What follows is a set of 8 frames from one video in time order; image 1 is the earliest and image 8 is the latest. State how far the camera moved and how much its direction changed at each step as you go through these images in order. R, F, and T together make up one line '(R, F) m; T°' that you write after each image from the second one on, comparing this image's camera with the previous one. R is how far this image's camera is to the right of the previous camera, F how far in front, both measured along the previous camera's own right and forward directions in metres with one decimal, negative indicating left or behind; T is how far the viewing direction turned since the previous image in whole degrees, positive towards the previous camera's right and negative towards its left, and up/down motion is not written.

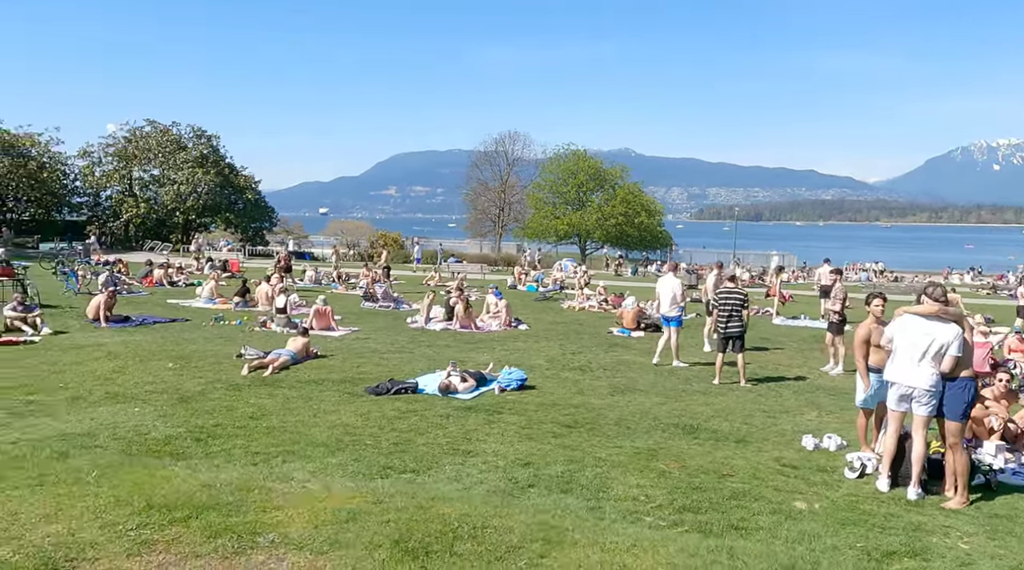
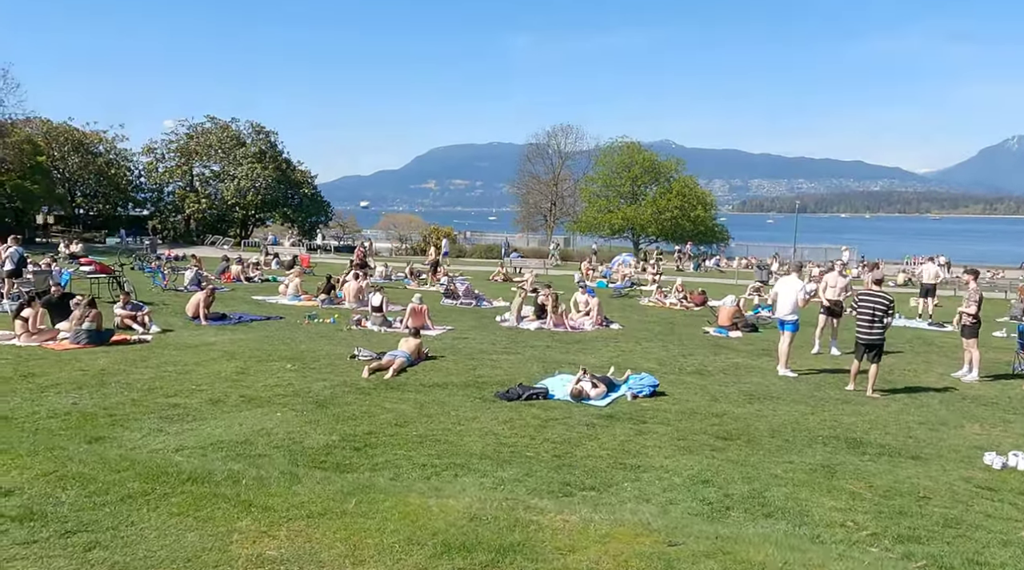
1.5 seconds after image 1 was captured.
(-1.5, +0.6) m; -2°
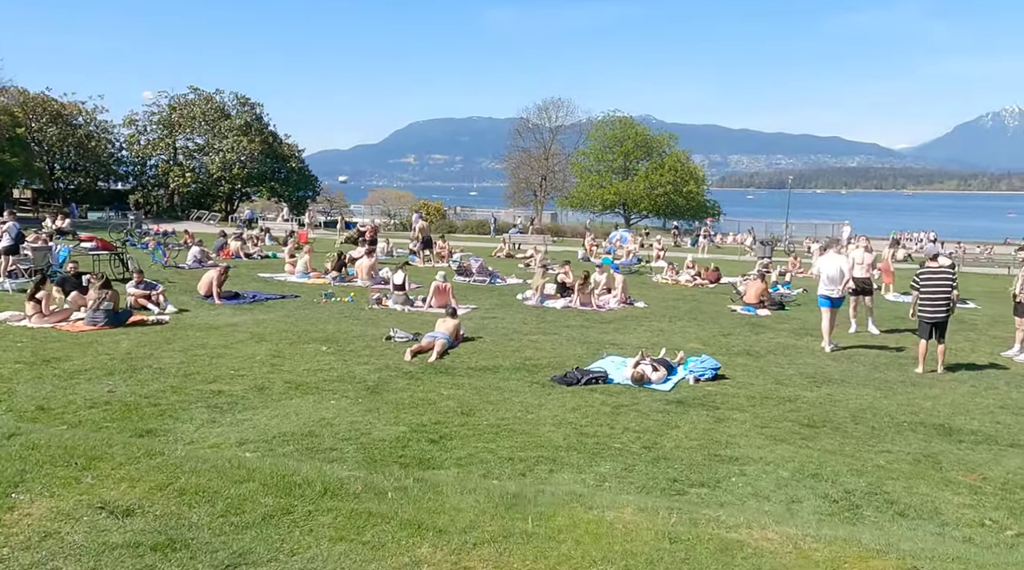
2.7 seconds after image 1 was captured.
(-1.1, +0.9) m; +2°
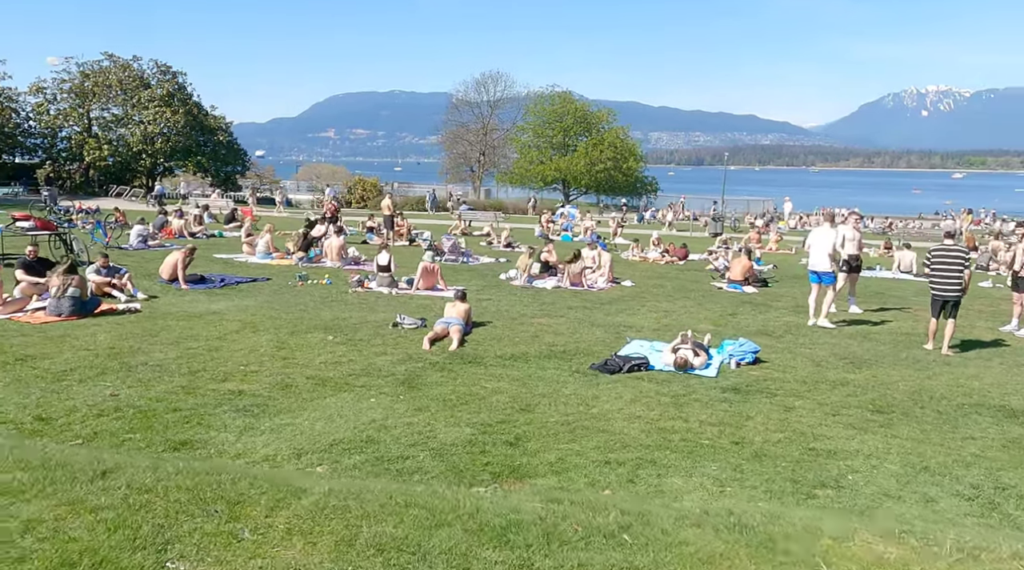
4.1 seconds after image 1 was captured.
(-1.5, +1.1) m; +5°
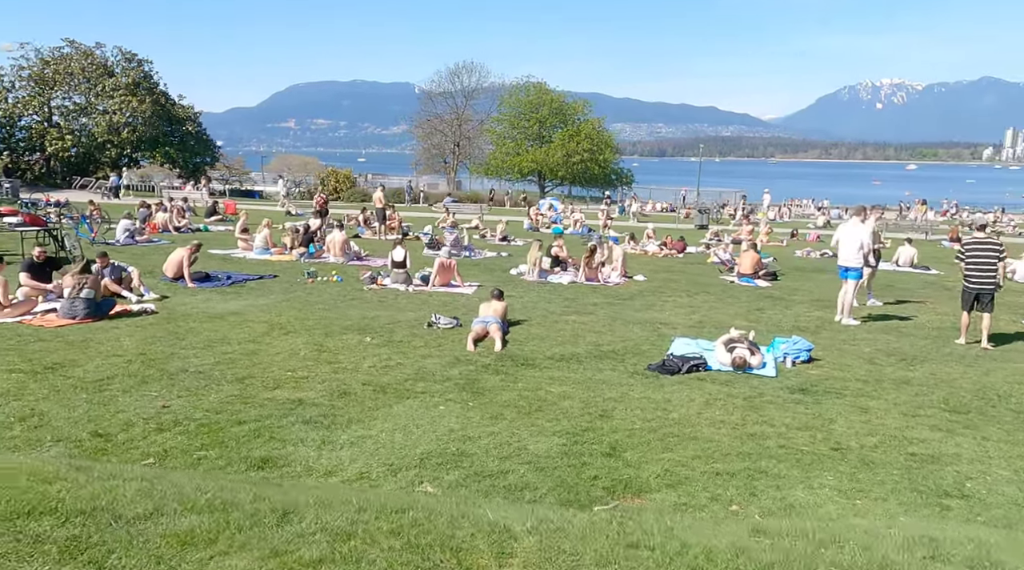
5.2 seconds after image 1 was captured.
(-1.1, +0.5) m; +2°
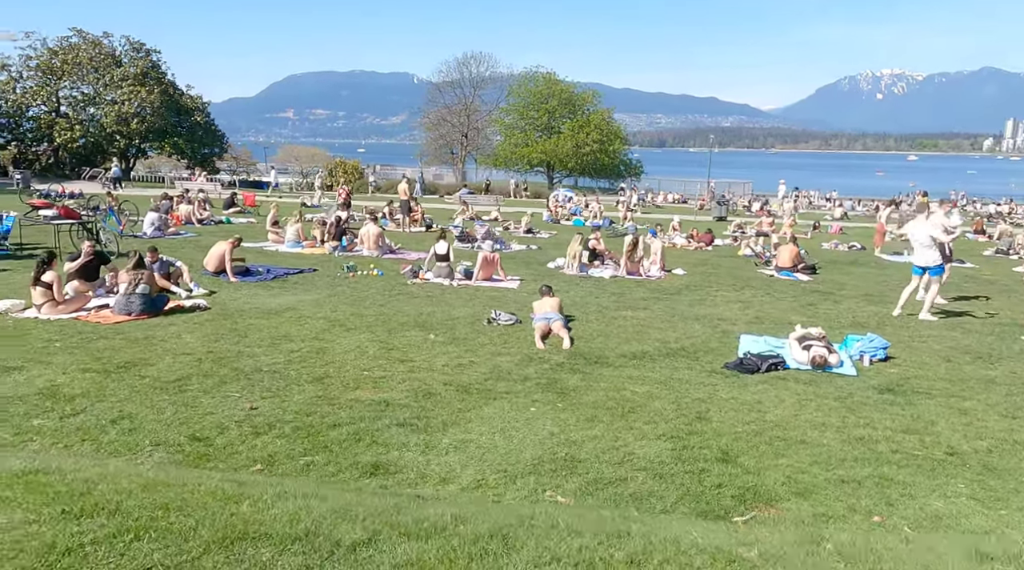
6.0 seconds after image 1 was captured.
(-0.9, +0.3) m; 0°
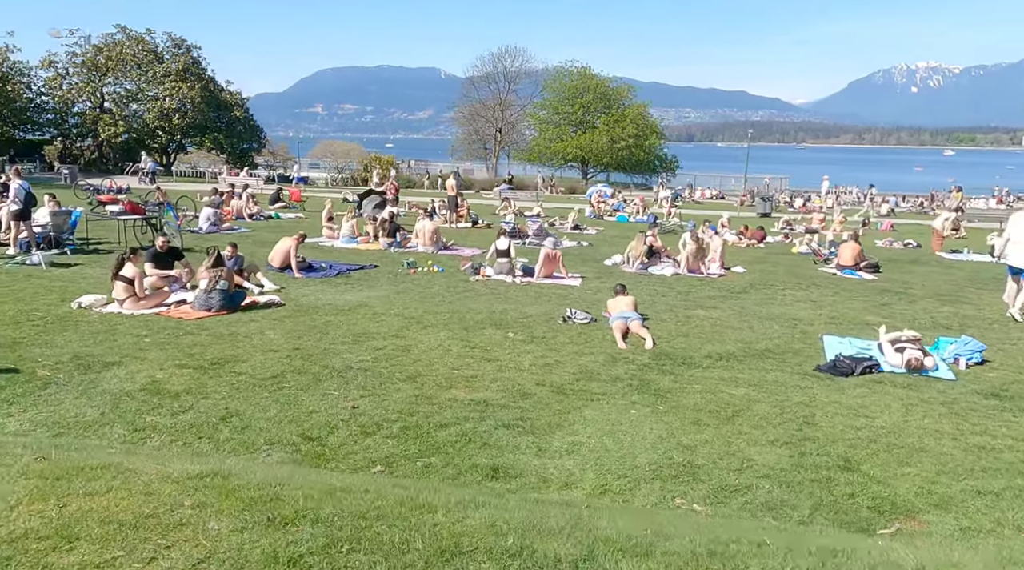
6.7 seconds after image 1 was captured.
(-0.7, +0.1) m; -2°
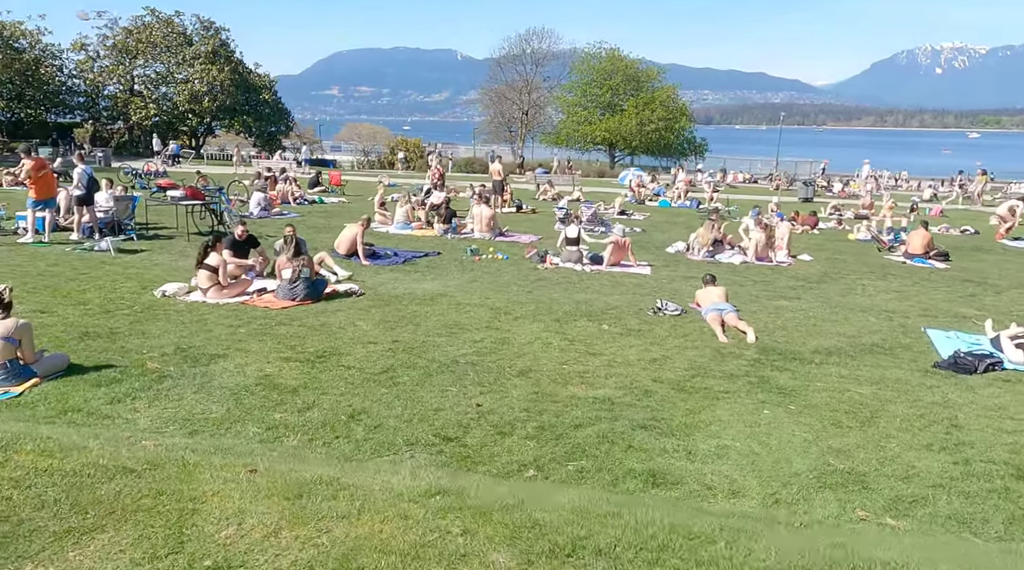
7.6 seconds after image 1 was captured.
(-1.0, +0.4) m; -1°
